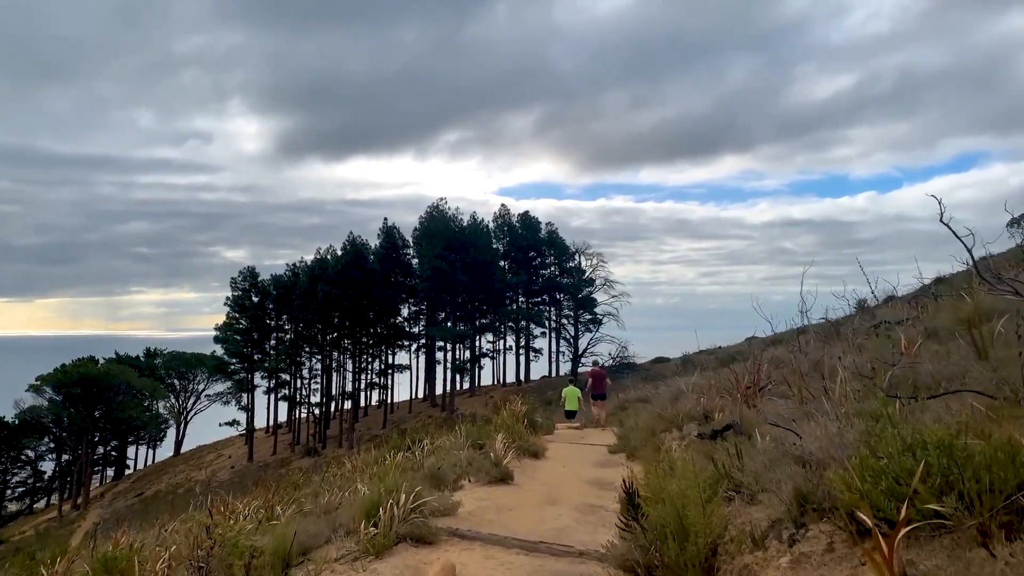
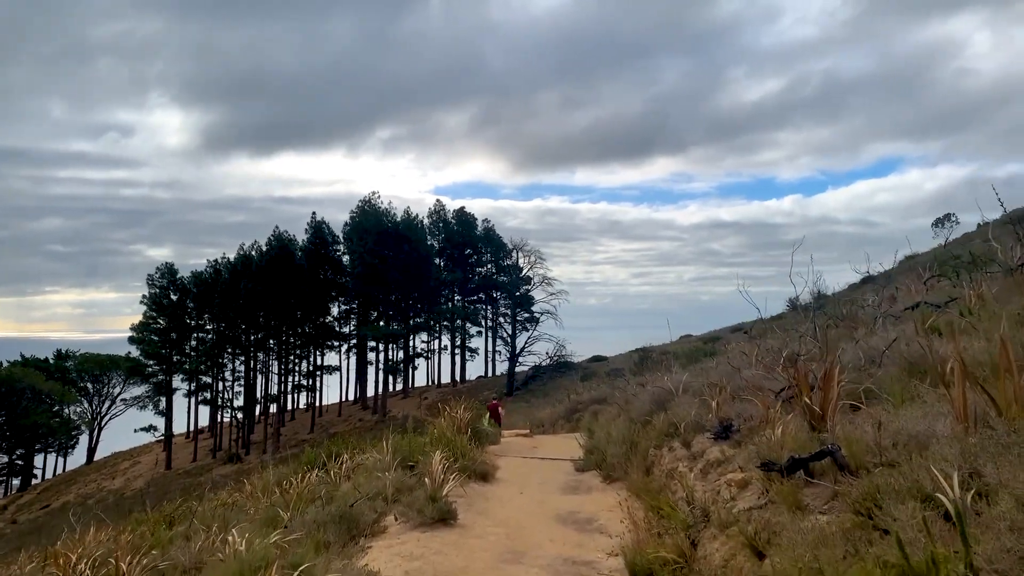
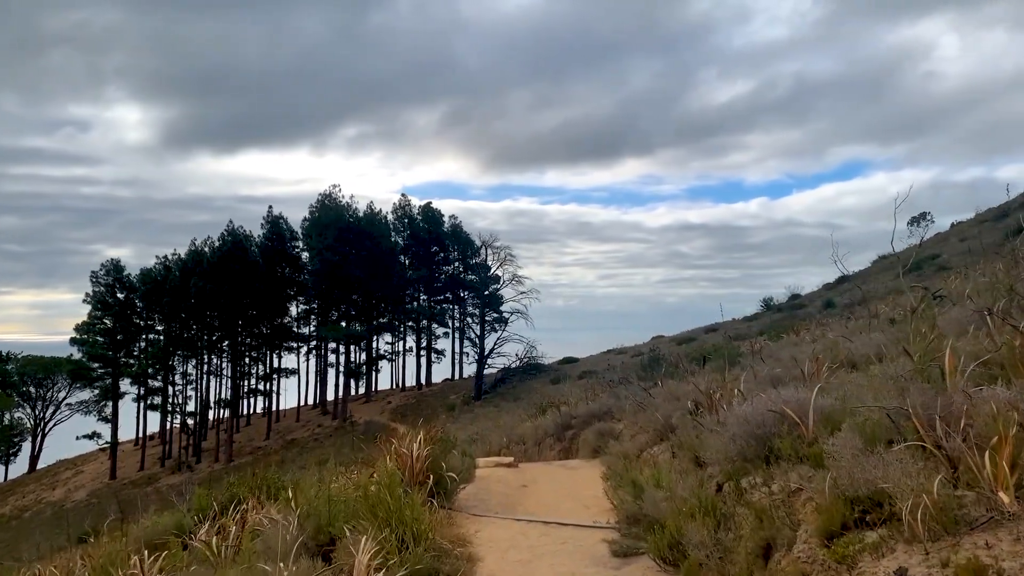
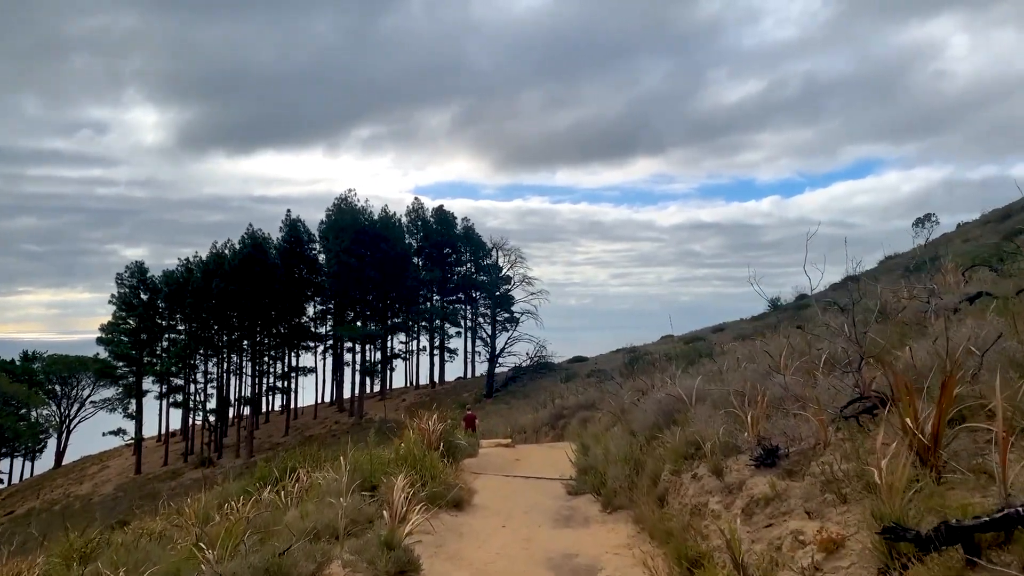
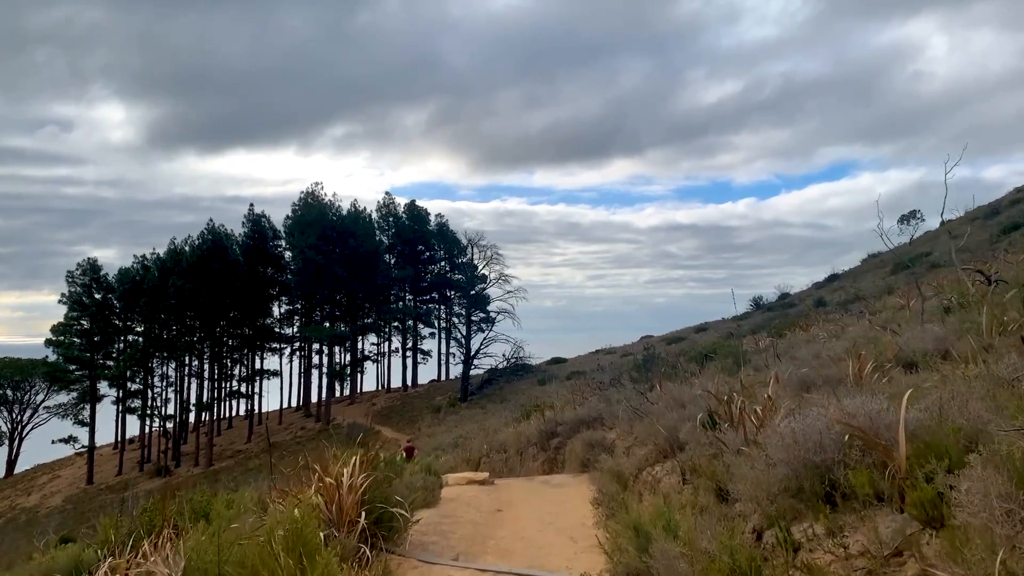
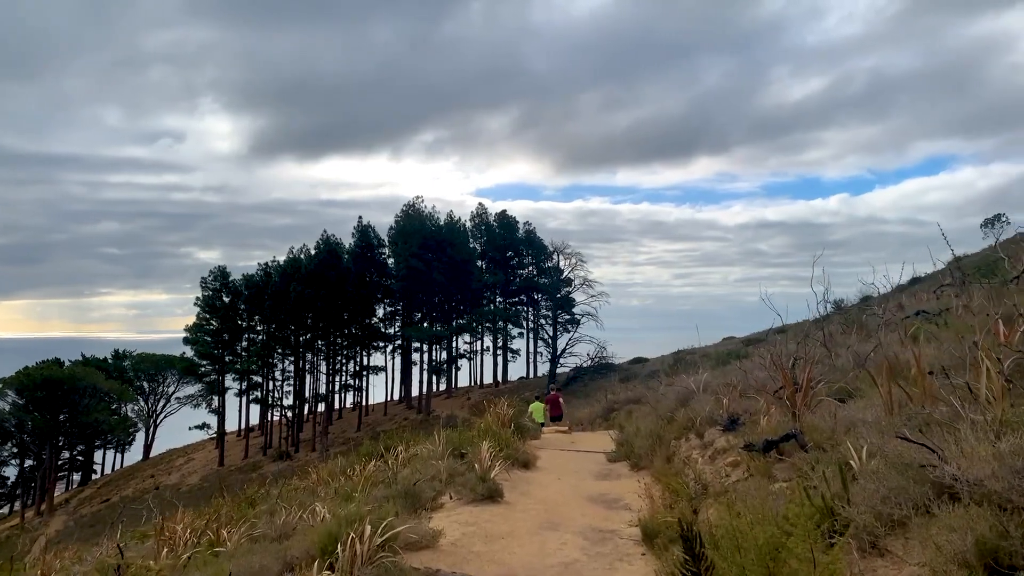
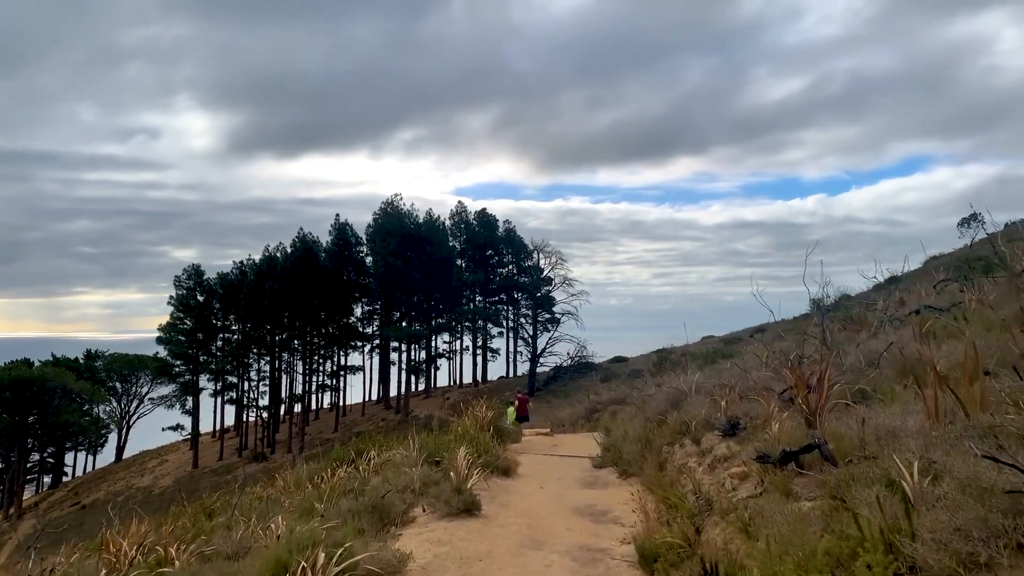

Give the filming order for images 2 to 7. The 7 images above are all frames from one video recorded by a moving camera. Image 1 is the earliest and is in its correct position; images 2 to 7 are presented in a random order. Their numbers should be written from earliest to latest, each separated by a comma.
6, 7, 2, 4, 3, 5
